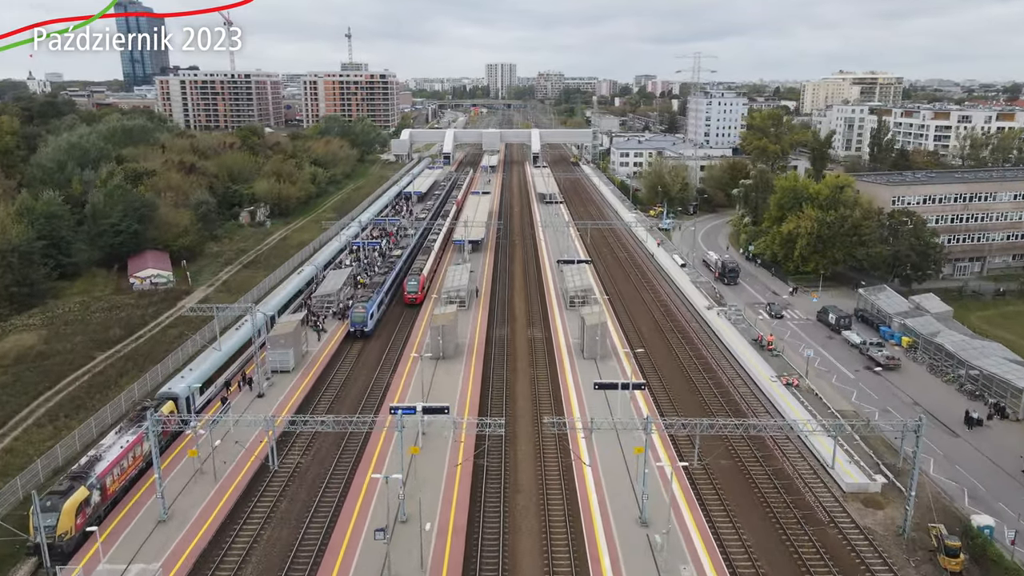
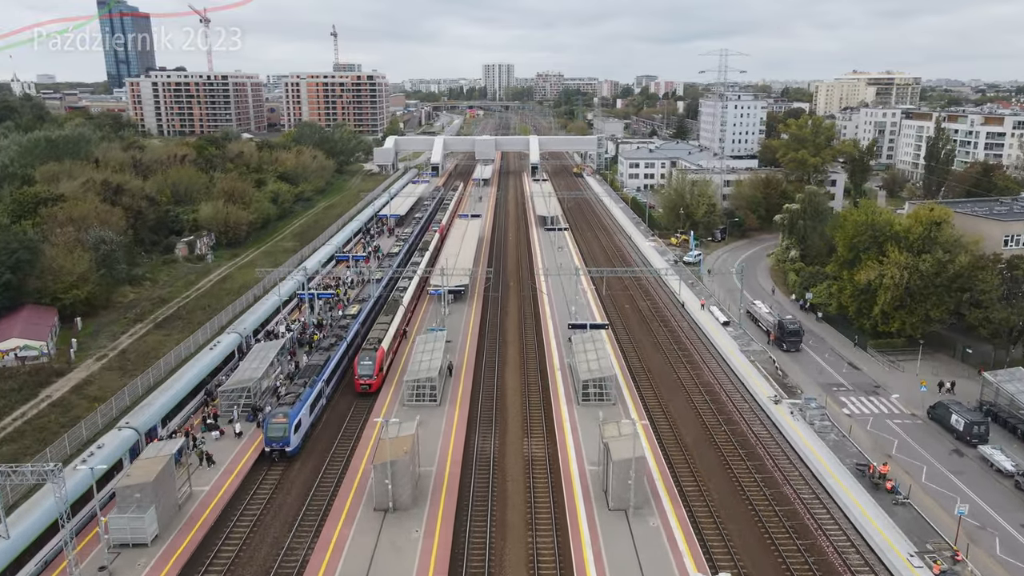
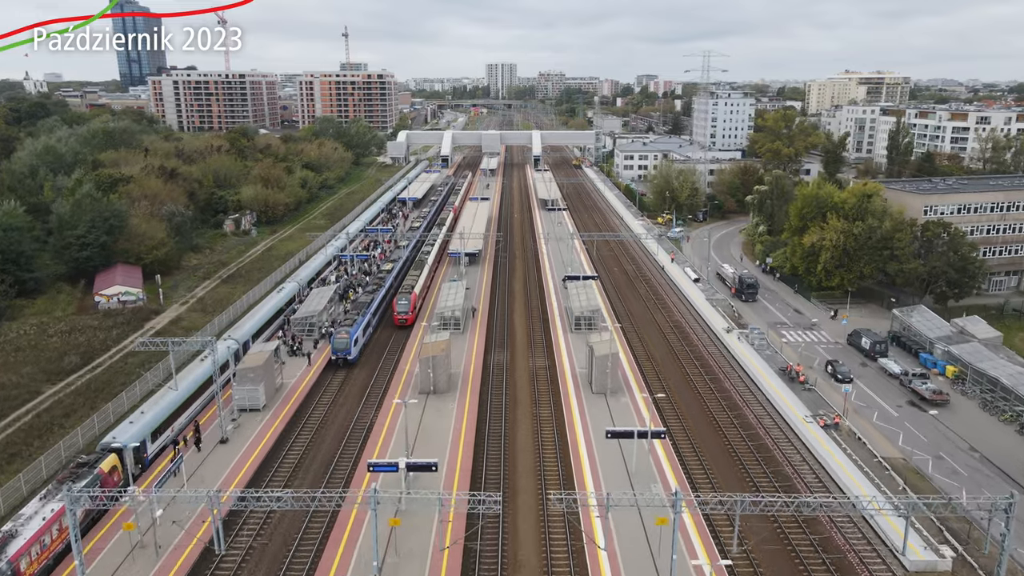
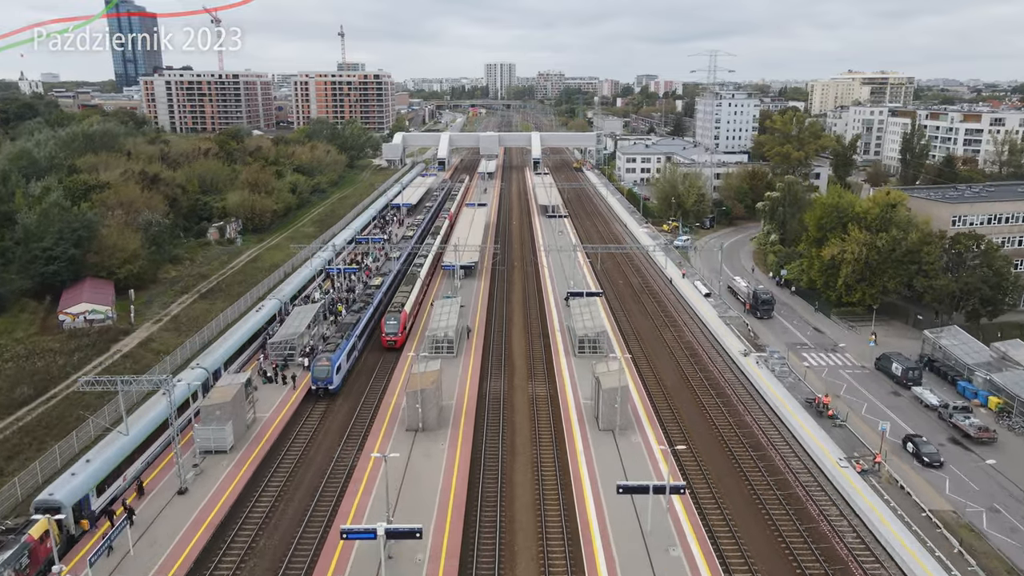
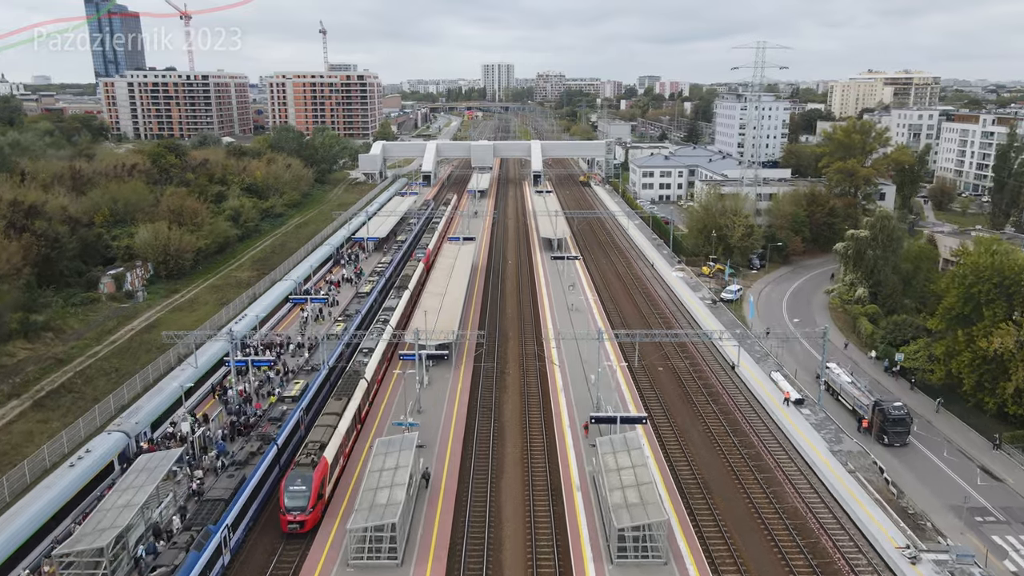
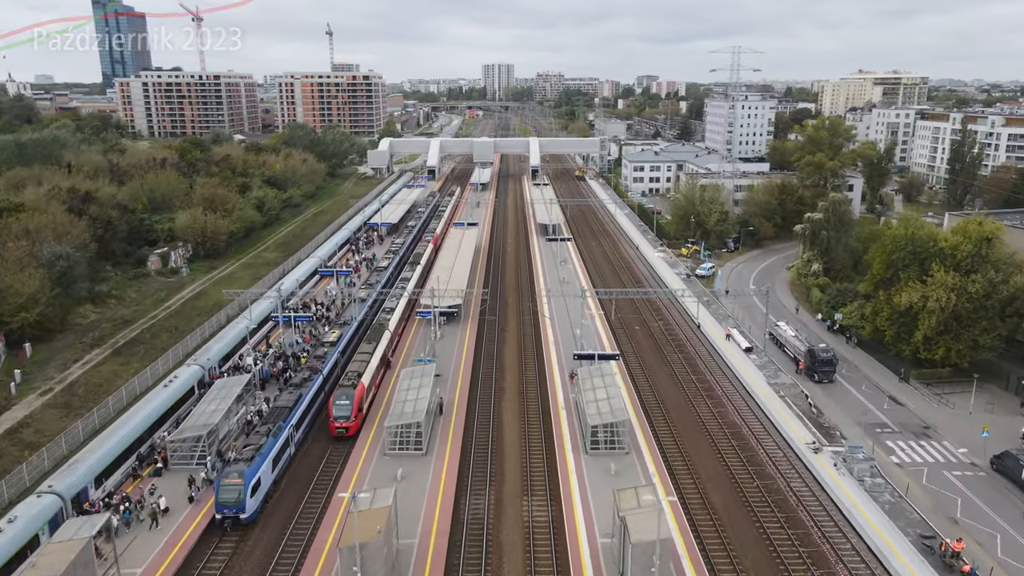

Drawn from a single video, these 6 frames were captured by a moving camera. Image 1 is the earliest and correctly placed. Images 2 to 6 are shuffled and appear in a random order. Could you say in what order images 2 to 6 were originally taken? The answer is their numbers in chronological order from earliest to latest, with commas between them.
3, 4, 2, 6, 5
